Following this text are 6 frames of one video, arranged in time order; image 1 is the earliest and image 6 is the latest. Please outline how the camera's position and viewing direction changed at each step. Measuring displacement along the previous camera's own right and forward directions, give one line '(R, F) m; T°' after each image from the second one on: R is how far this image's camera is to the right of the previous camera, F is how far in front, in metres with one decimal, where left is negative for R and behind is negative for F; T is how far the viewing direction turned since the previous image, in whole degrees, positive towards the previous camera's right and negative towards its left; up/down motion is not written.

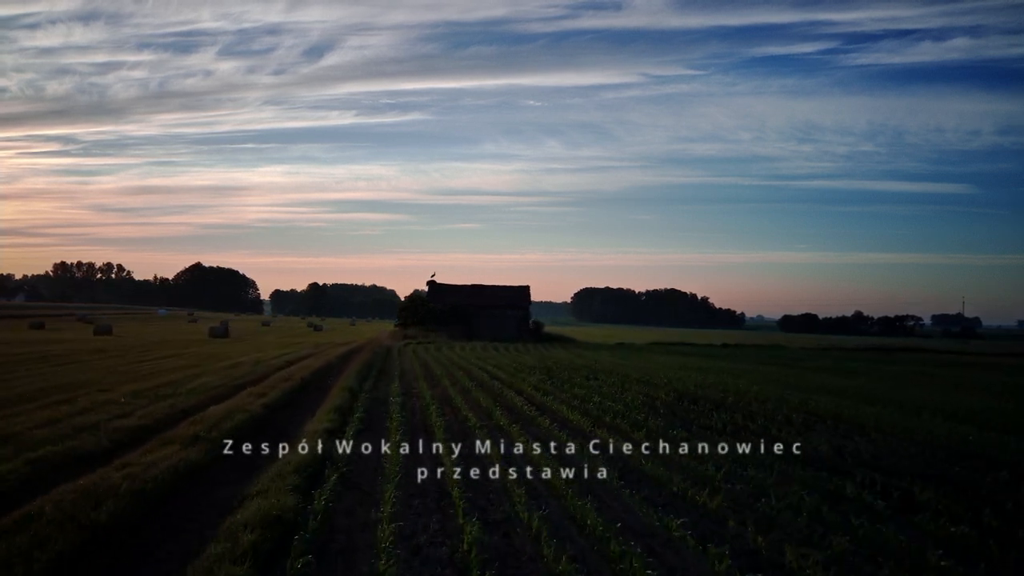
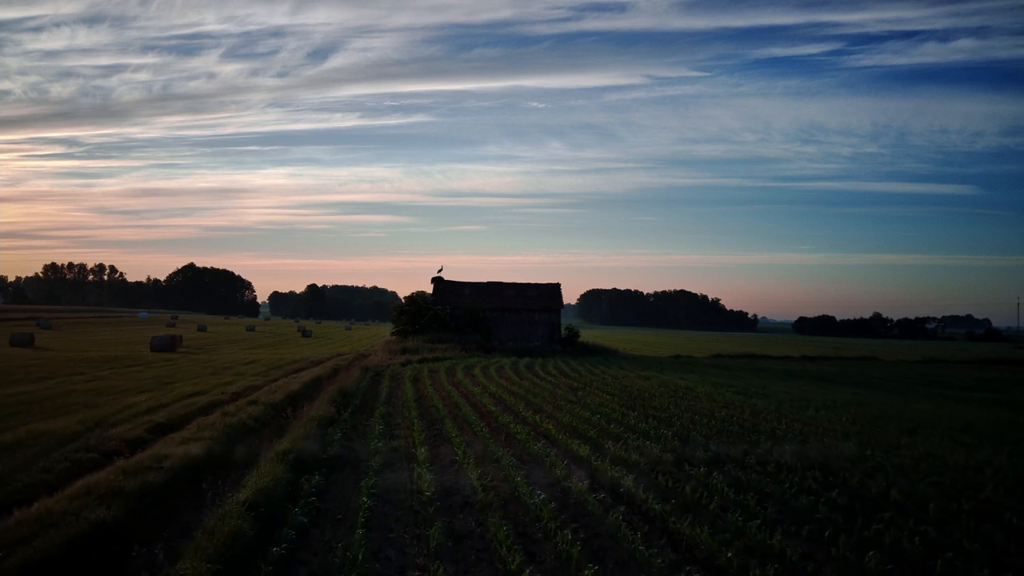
(-1.0, +8.3) m; 0°
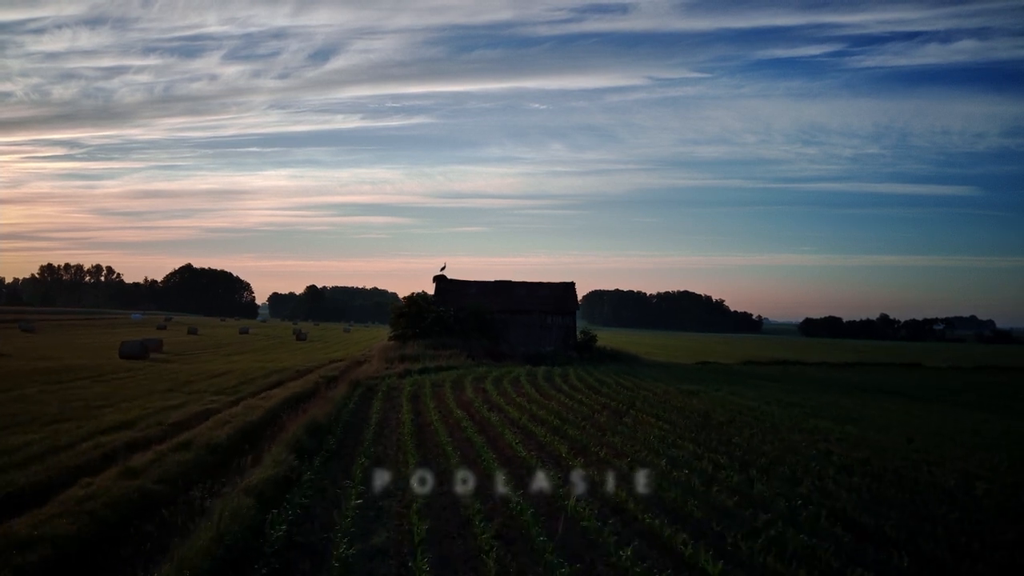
(-0.3, +3.0) m; 0°
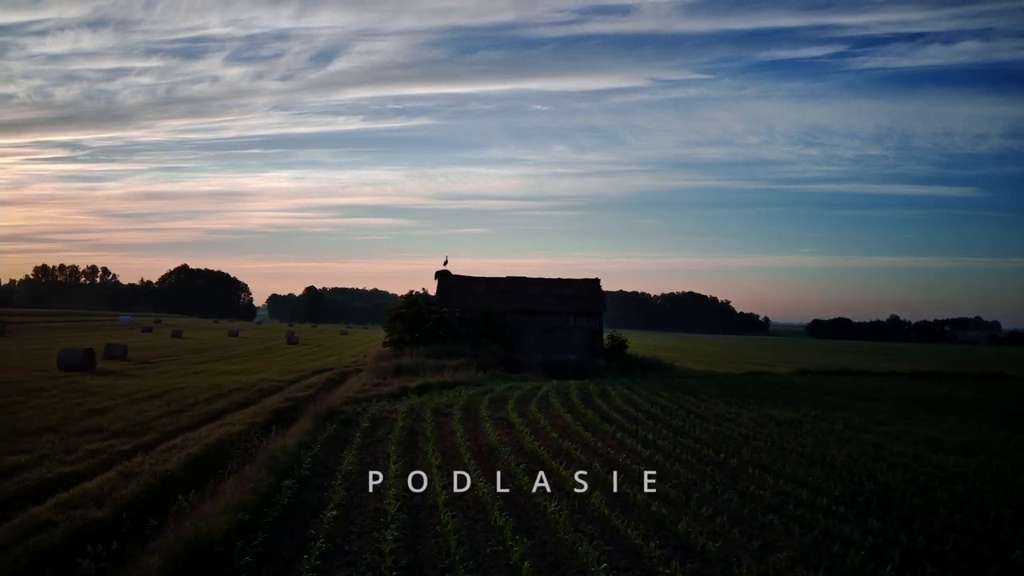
(-0.4, +4.2) m; 0°
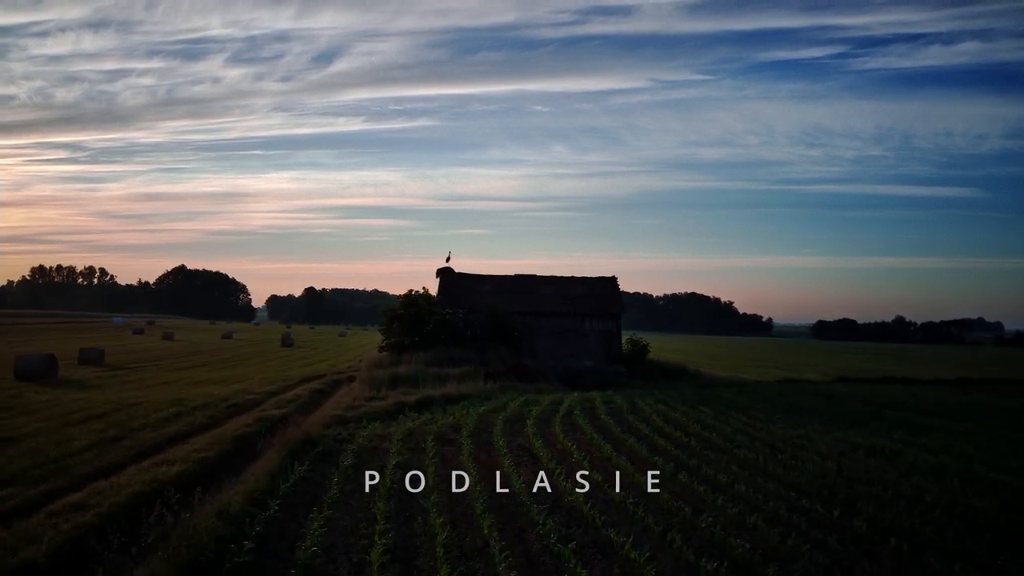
(-0.2, +2.2) m; 0°
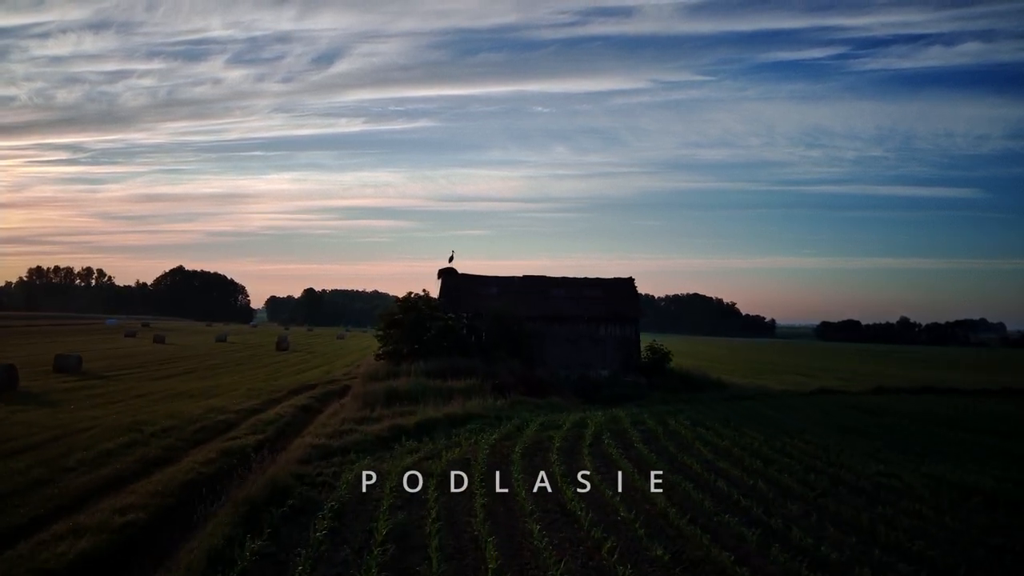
(-0.2, +1.9) m; 0°
